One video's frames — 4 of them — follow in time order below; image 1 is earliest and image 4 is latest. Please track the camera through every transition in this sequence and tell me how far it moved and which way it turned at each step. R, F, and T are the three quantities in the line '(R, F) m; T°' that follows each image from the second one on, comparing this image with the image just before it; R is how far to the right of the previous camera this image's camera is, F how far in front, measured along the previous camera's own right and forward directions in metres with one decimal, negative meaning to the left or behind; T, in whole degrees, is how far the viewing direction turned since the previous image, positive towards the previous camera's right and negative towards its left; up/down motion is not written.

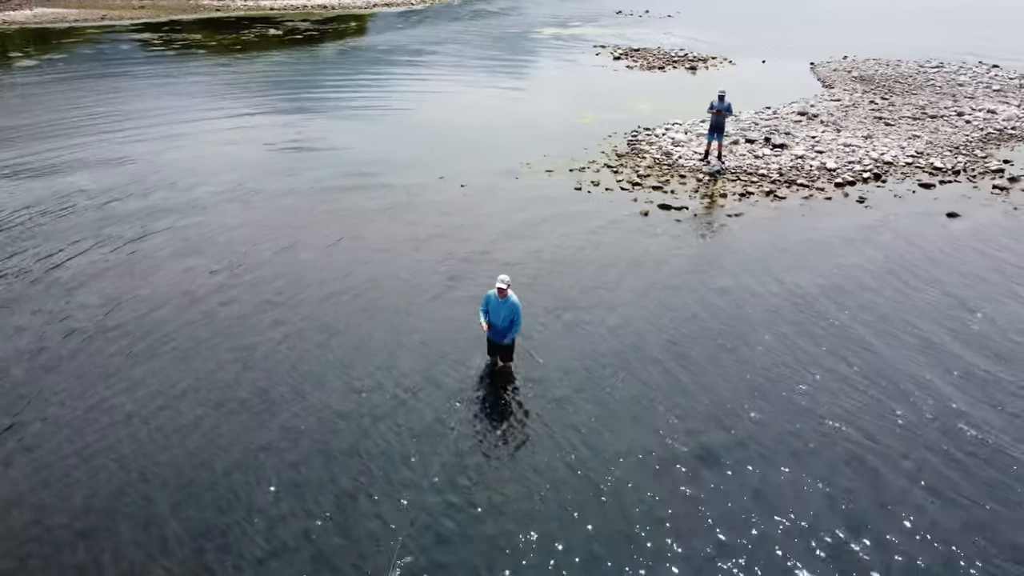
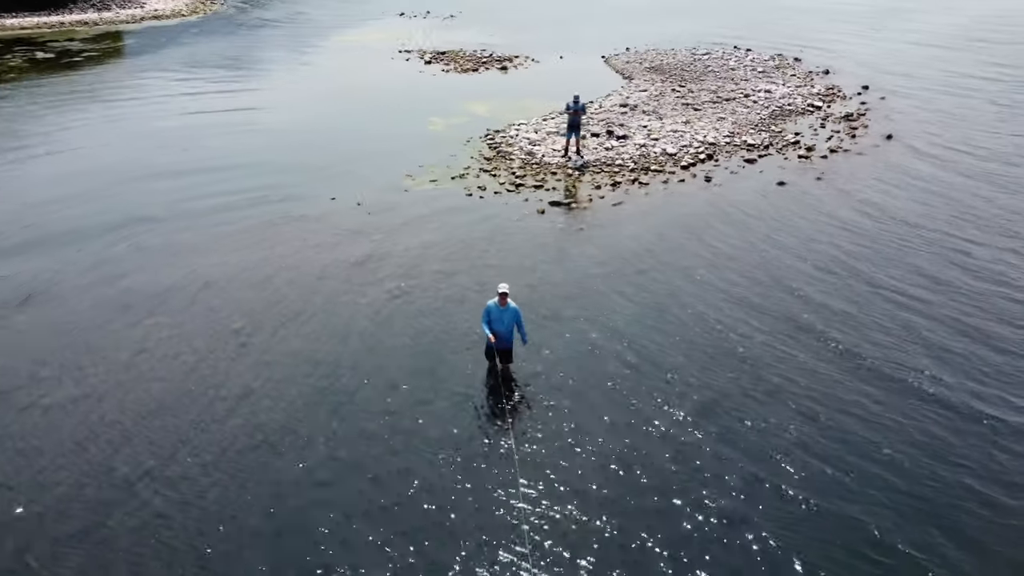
(-4.3, -0.4) m; +15°
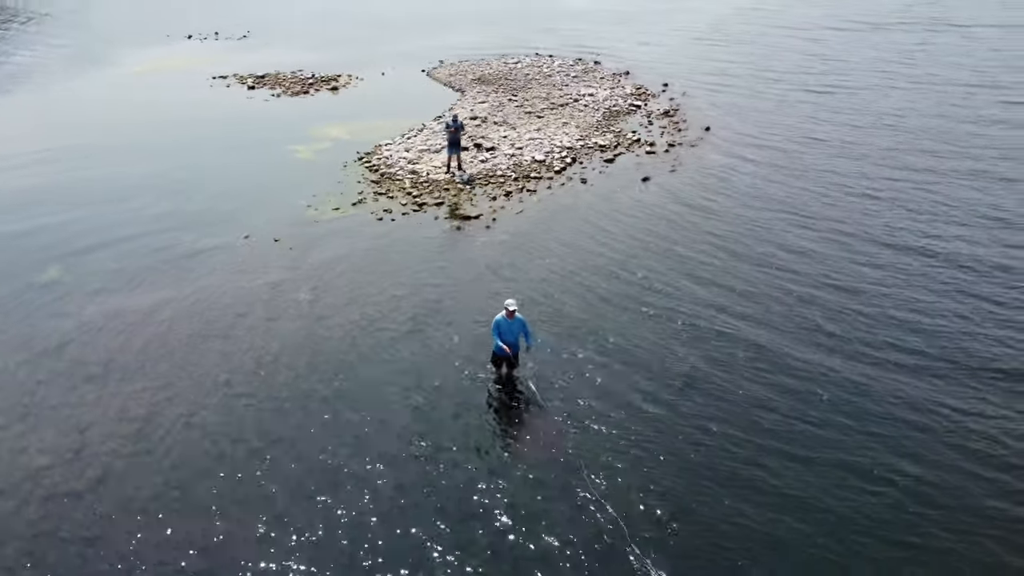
(-4.4, -0.3) m; +14°
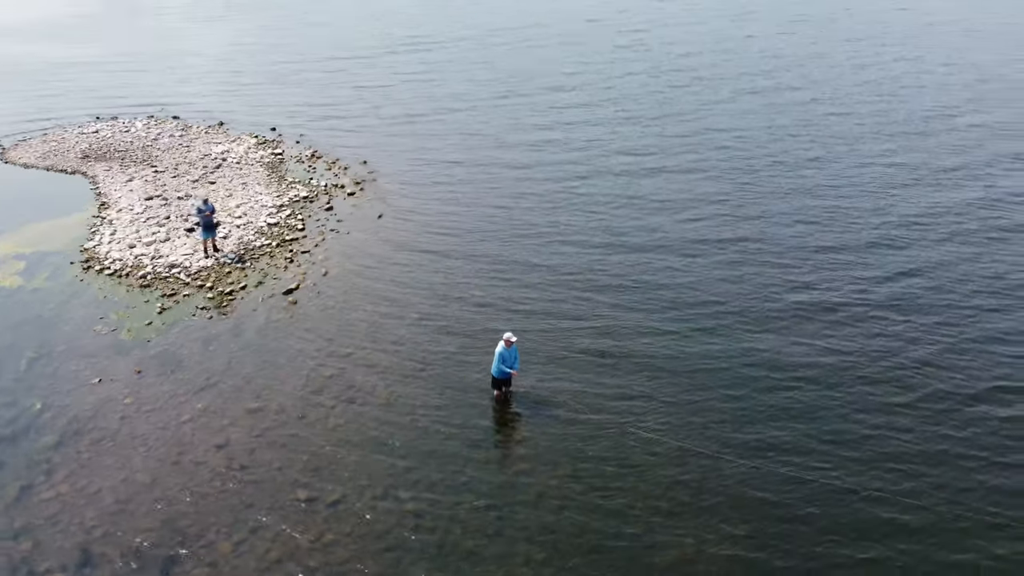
(-10.4, +0.7) m; +32°
